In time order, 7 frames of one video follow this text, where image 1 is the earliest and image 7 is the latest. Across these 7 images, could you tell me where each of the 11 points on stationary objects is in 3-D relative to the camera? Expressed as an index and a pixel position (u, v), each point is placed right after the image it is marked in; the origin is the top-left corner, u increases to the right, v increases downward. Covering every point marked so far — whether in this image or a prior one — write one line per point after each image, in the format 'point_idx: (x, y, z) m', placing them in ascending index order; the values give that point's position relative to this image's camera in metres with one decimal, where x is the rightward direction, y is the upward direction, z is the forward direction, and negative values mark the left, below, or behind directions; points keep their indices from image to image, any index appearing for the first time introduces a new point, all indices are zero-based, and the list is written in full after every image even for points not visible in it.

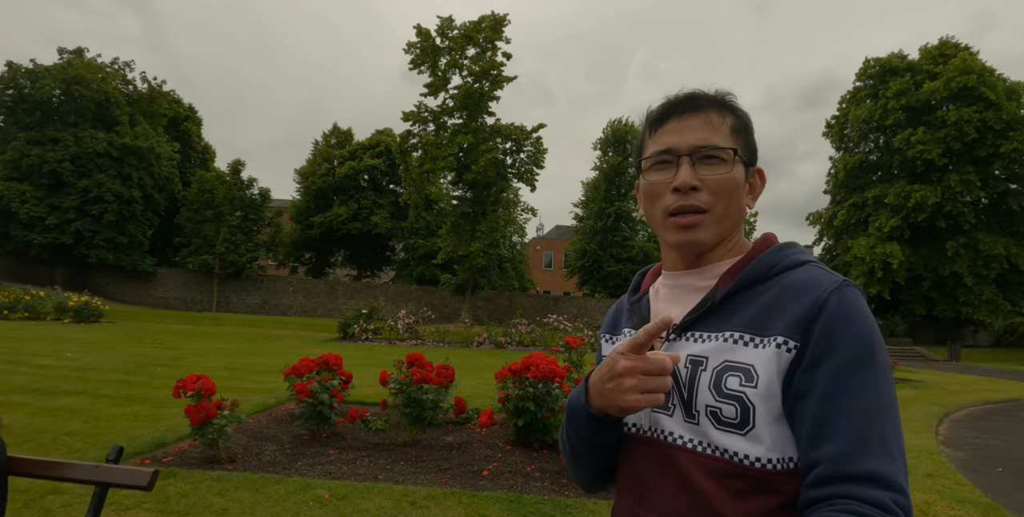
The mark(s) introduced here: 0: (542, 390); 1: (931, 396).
0: (+0.5, -1.8, +7.5) m
1: (+10.4, -3.4, +13.7) m
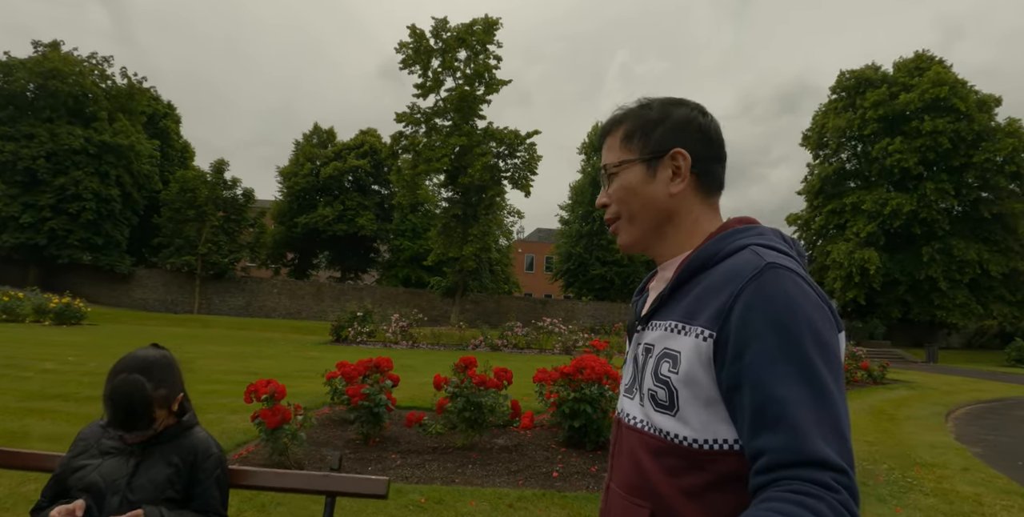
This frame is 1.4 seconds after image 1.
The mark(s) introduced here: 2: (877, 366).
0: (+1.2, -1.8, +7.6) m
1: (+10.7, -3.6, +14.3) m
2: (+12.9, -3.8, +19.5) m
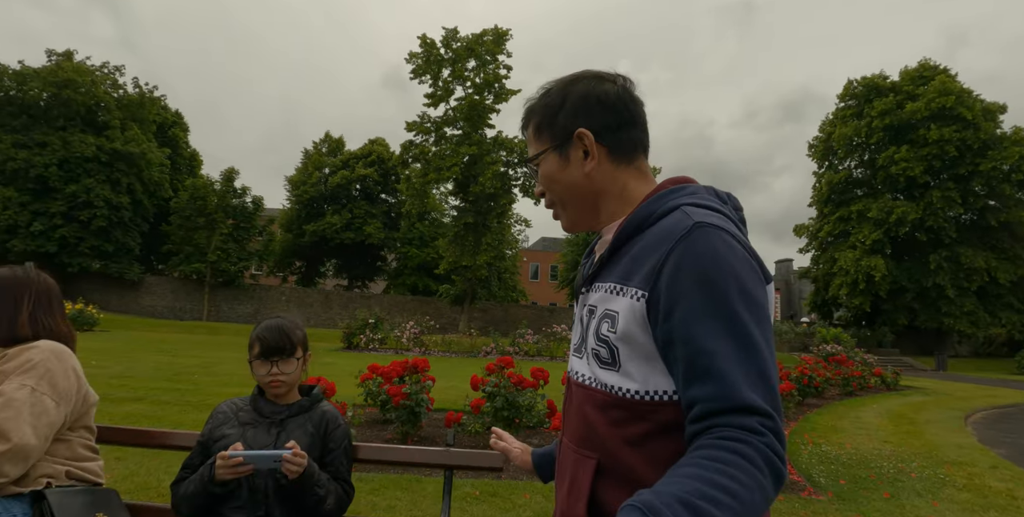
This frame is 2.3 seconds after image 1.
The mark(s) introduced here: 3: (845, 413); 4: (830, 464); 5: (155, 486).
0: (+1.6, -1.9, +7.7) m
1: (+11.2, -3.7, +14.4) m
2: (+13.3, -4.0, +19.6) m
3: (+8.1, -3.8, +13.5) m
4: (+4.6, -3.0, +8.1) m
5: (-3.1, -2.0, +4.8) m
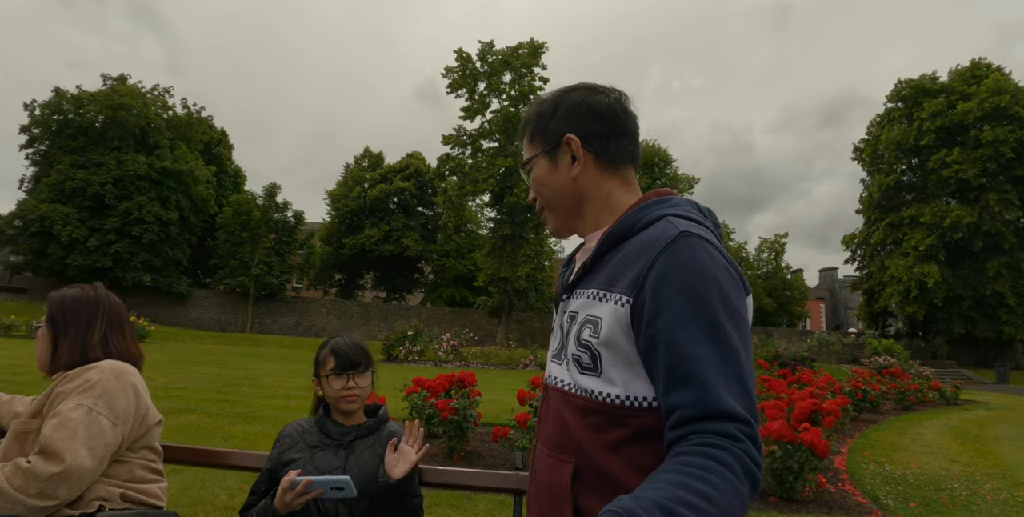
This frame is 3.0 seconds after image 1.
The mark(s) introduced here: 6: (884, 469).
0: (+2.2, -2.0, +7.4) m
1: (+12.2, -3.9, +13.5) m
2: (+14.7, -4.3, +18.5) m
3: (+9.1, -4.0, +12.8) m
4: (+5.3, -3.1, +7.6) m
5: (-2.6, -2.1, +4.8) m
6: (+5.8, -3.3, +8.6) m
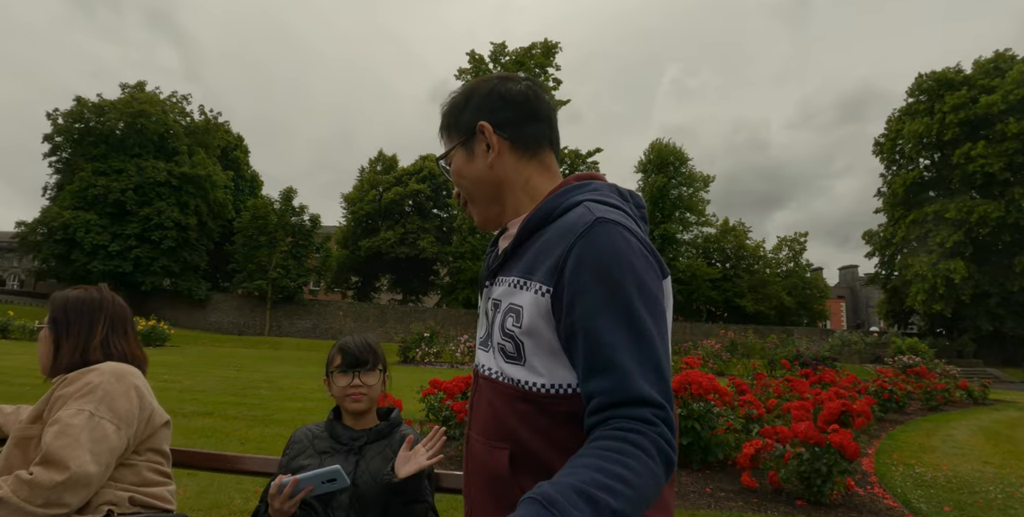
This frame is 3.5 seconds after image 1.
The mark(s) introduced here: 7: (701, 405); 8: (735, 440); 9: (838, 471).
0: (+2.5, -2.0, +7.2) m
1: (+12.6, -3.8, +13.1) m
2: (+15.2, -4.2, +18.0) m
3: (+9.5, -3.9, +12.4) m
4: (+5.5, -3.0, +7.3) m
5: (-2.5, -2.1, +4.8) m
6: (+6.1, -3.2, +8.4) m
7: (+2.5, -1.9, +7.3) m
8: (+3.0, -2.4, +7.5) m
9: (+3.6, -2.3, +6.1) m
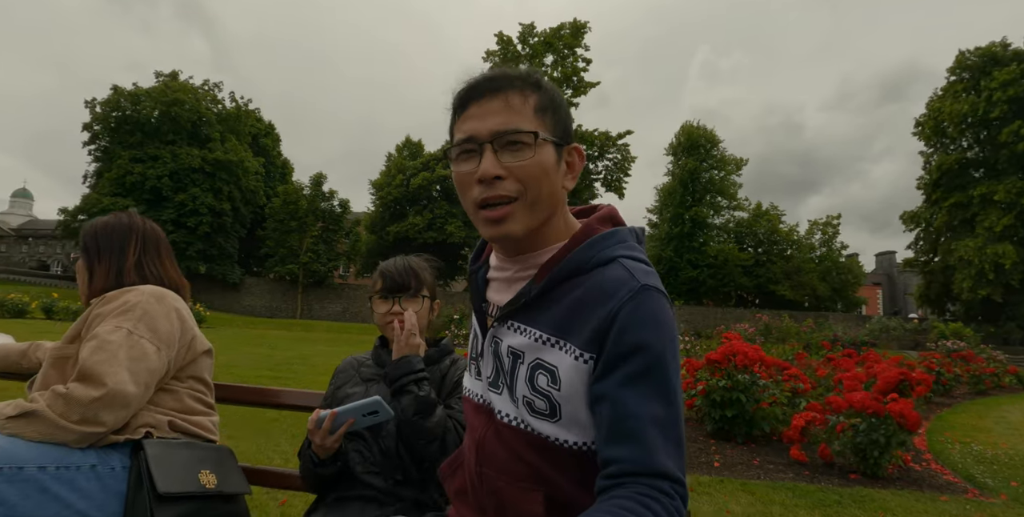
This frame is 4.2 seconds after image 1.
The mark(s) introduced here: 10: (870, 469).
0: (+2.9, -1.5, +6.9) m
1: (+13.3, -3.2, +12.3) m
2: (+16.2, -3.4, +17.2) m
3: (+10.2, -3.3, +11.9) m
4: (+6.0, -2.6, +6.9) m
5: (-2.1, -1.8, +4.7) m
6: (+6.6, -2.7, +7.9) m
7: (+3.0, -1.5, +7.0) m
8: (+3.5, -2.0, +7.1) m
9: (+4.0, -1.9, +5.8) m
10: (+3.8, -2.2, +5.9) m
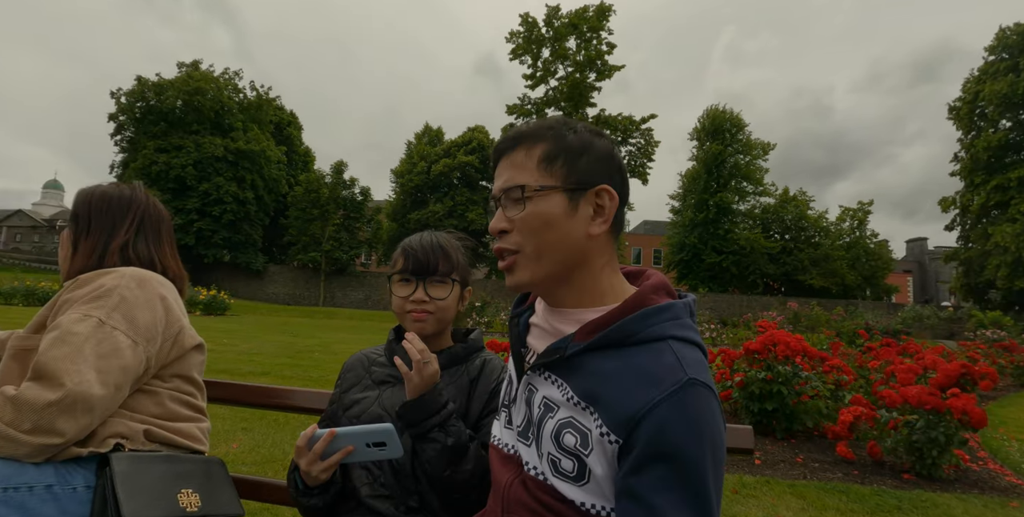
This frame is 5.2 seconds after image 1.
0: (+3.3, -1.3, +6.5) m
1: (+13.8, -2.9, +11.5) m
2: (+16.9, -3.0, +16.3) m
3: (+10.7, -3.0, +11.2) m
4: (+6.3, -2.4, +6.4) m
5: (-1.9, -1.6, +4.5) m
6: (+6.9, -2.5, +7.4) m
7: (+3.3, -1.3, +6.6) m
8: (+3.8, -1.8, +6.7) m
9: (+4.3, -1.8, +5.3) m
10: (+4.1, -2.1, +5.5) m
